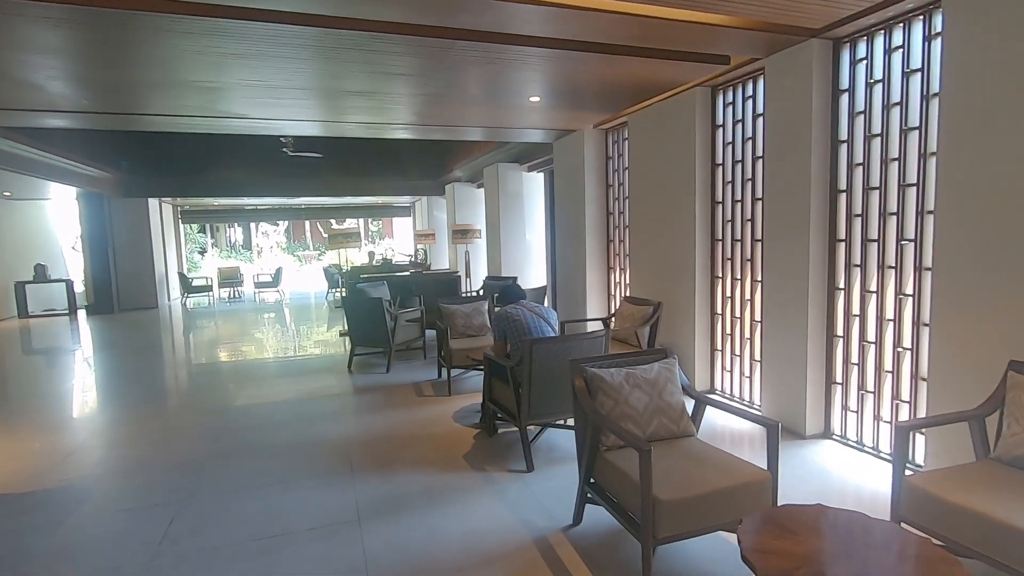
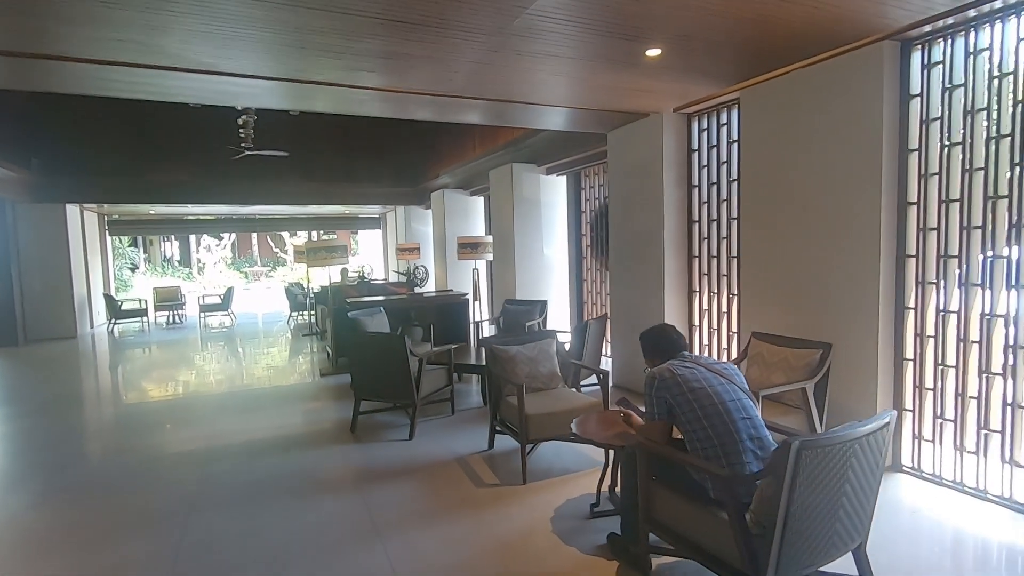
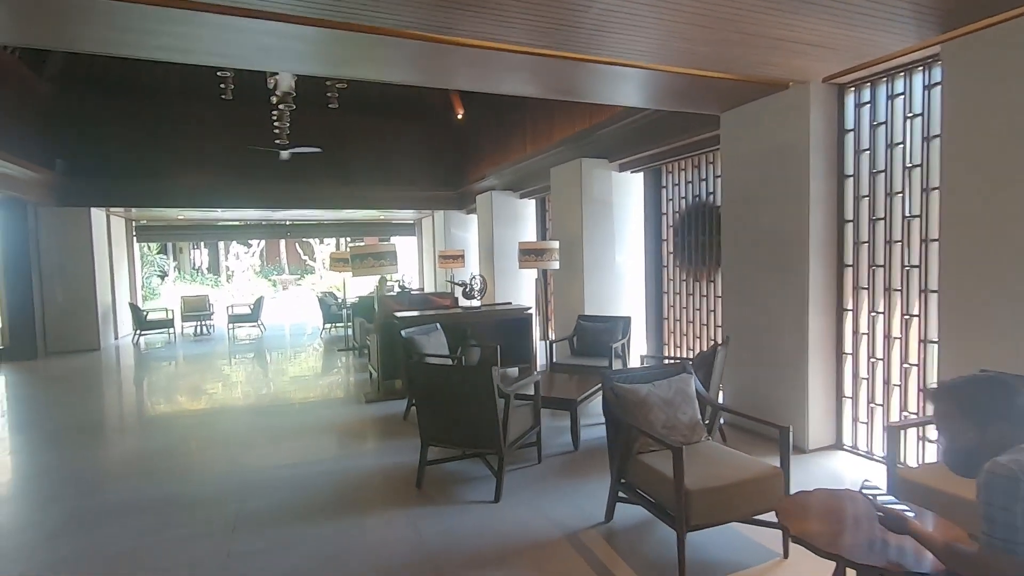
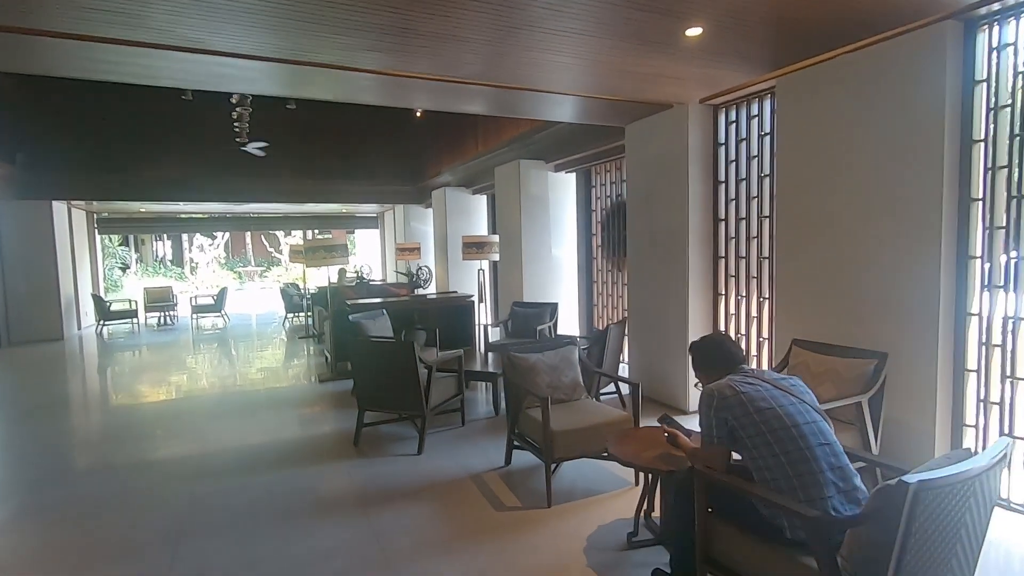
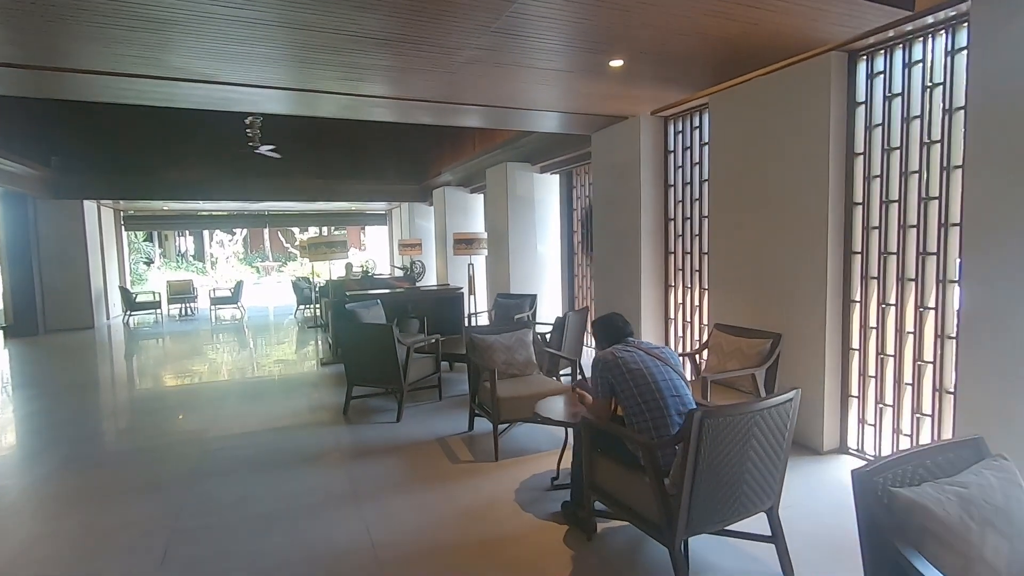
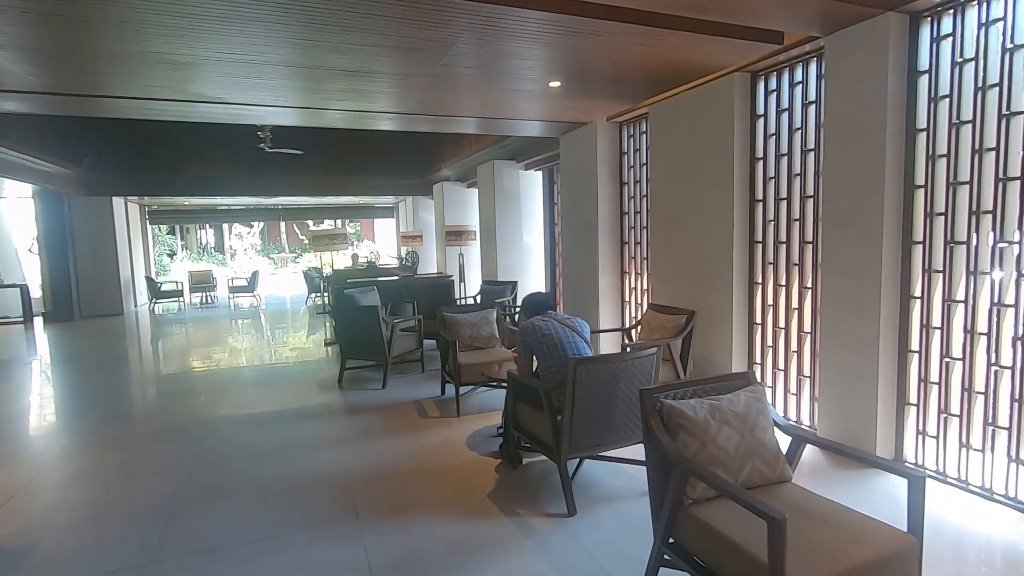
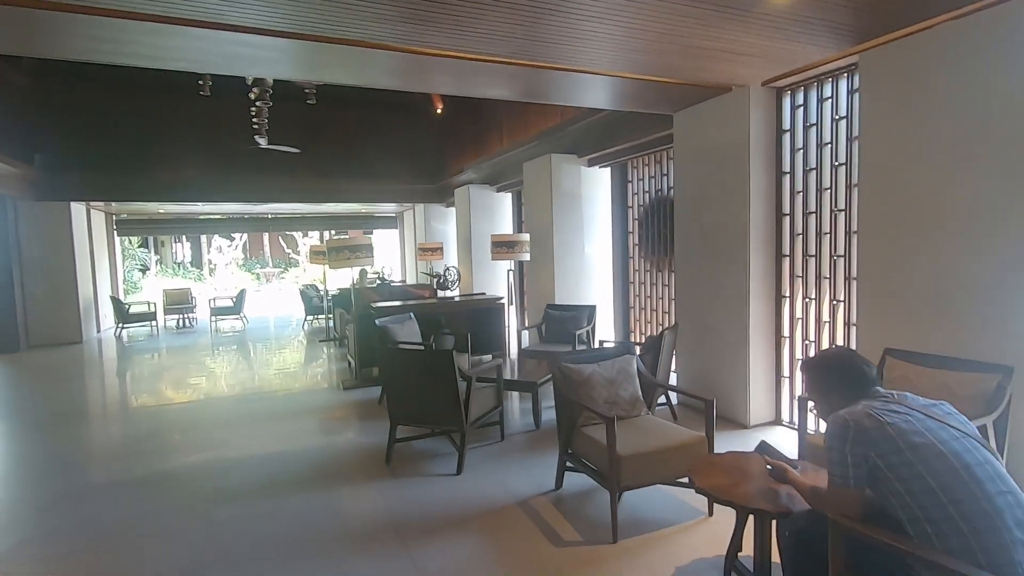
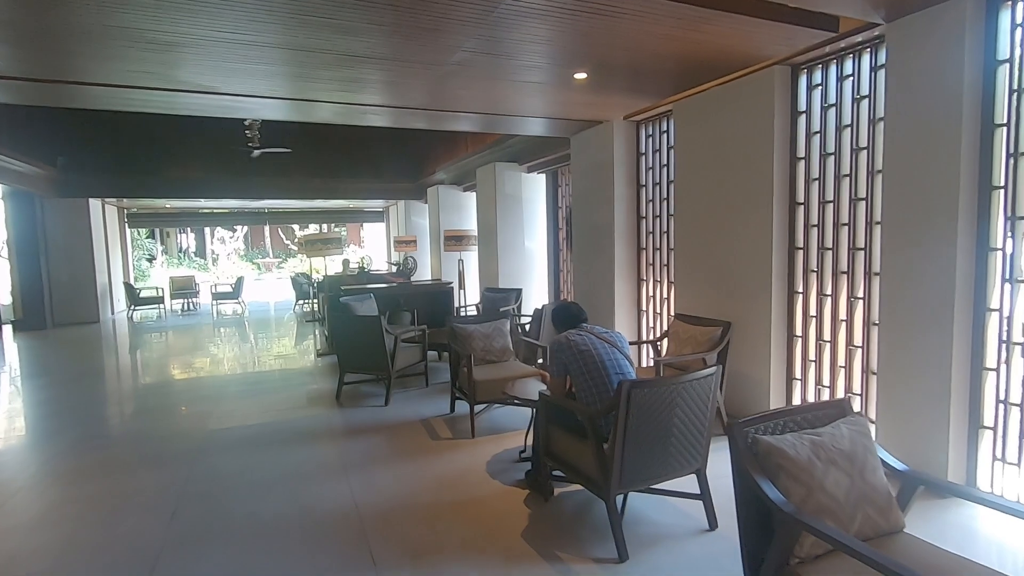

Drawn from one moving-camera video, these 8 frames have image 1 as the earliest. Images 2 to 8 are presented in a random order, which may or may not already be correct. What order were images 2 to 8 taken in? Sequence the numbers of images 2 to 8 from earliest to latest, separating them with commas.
6, 8, 5, 2, 4, 7, 3
